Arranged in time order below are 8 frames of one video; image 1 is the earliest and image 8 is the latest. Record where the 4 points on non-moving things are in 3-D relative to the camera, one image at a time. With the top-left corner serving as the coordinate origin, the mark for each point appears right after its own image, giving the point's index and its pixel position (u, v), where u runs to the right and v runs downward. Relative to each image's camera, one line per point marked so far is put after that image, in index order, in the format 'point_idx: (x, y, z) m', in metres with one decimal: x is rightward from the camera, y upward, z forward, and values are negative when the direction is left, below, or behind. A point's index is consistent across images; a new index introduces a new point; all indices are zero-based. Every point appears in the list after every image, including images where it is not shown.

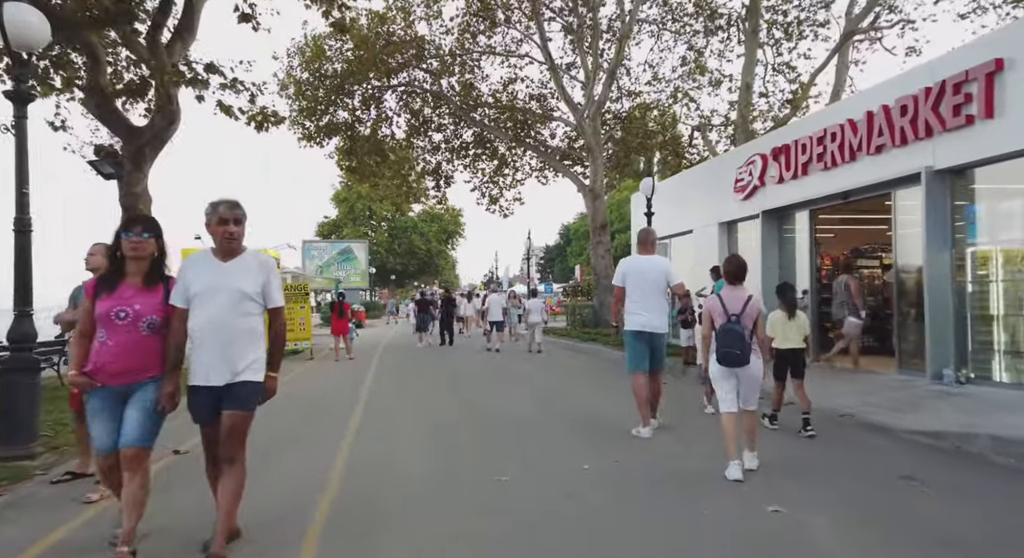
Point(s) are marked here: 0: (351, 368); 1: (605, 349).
0: (-4.5, -2.5, +17.8) m
1: (+2.6, -2.0, +17.6) m
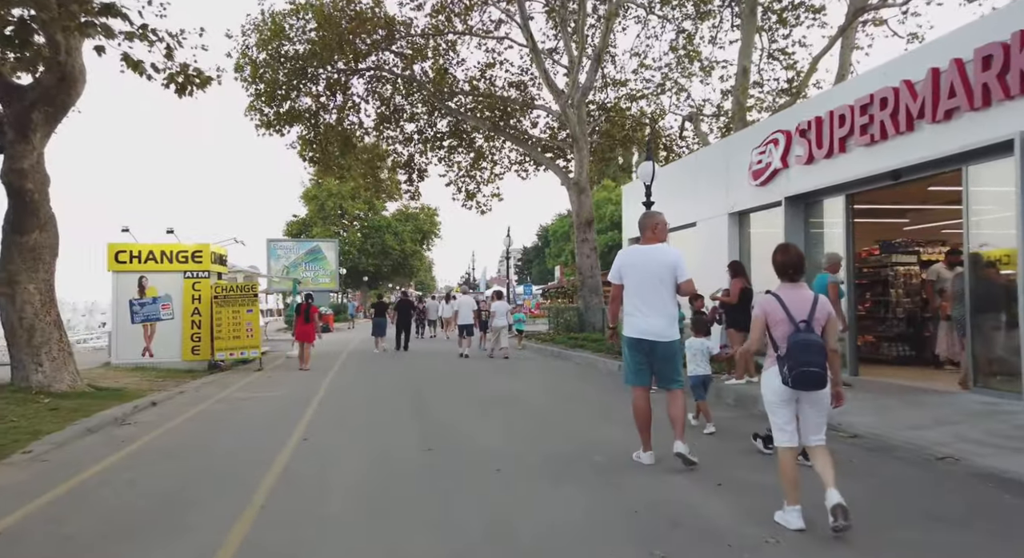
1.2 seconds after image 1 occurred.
0: (-5.1, -2.5, +15.5) m
1: (+2.0, -1.9, +15.7) m
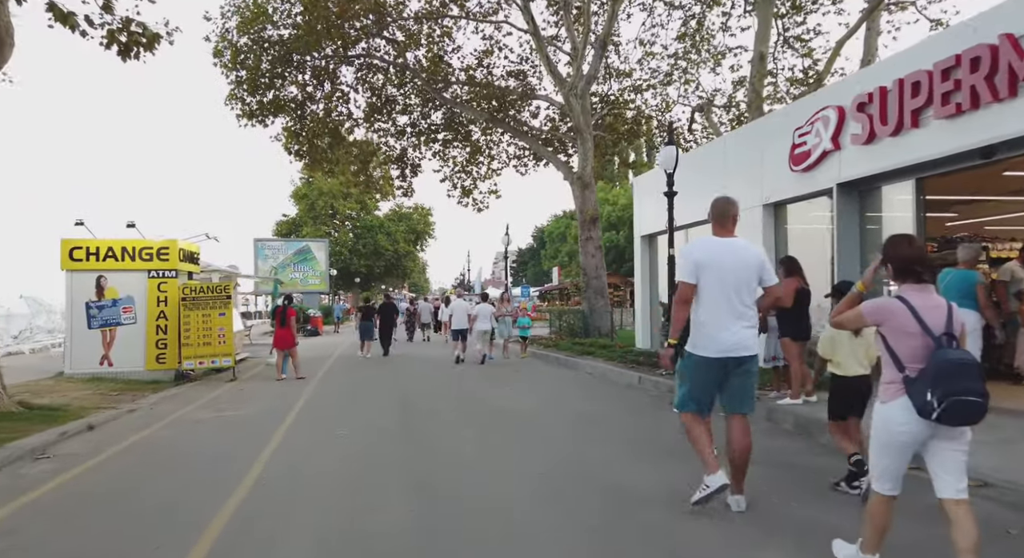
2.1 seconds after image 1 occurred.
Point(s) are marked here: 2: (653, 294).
0: (-5.0, -2.5, +13.9) m
1: (+2.1, -1.9, +14.1) m
2: (+3.9, -0.4, +17.0) m
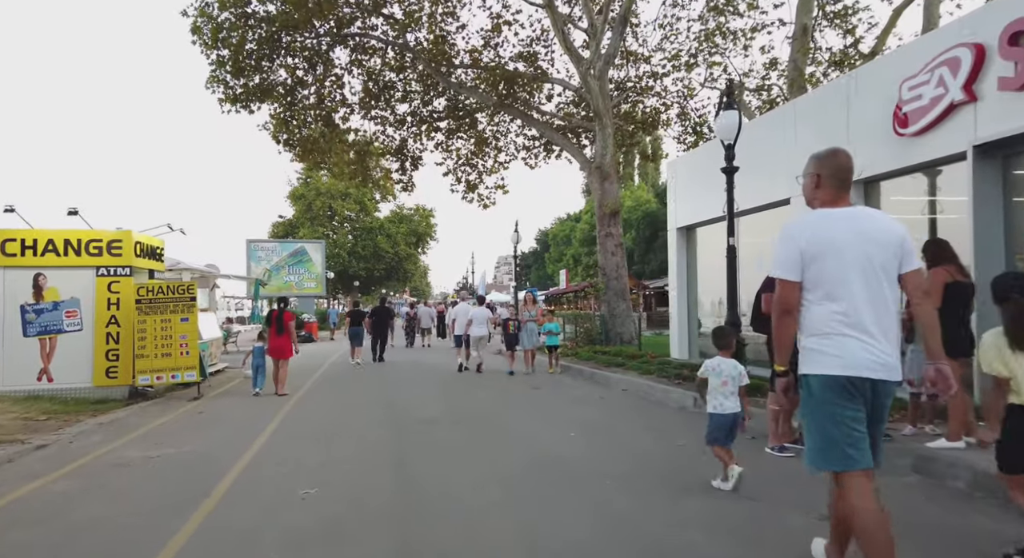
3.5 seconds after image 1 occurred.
0: (-4.7, -2.5, +11.6) m
1: (+2.4, -1.9, +11.8) m
2: (+4.3, -0.4, +14.7) m
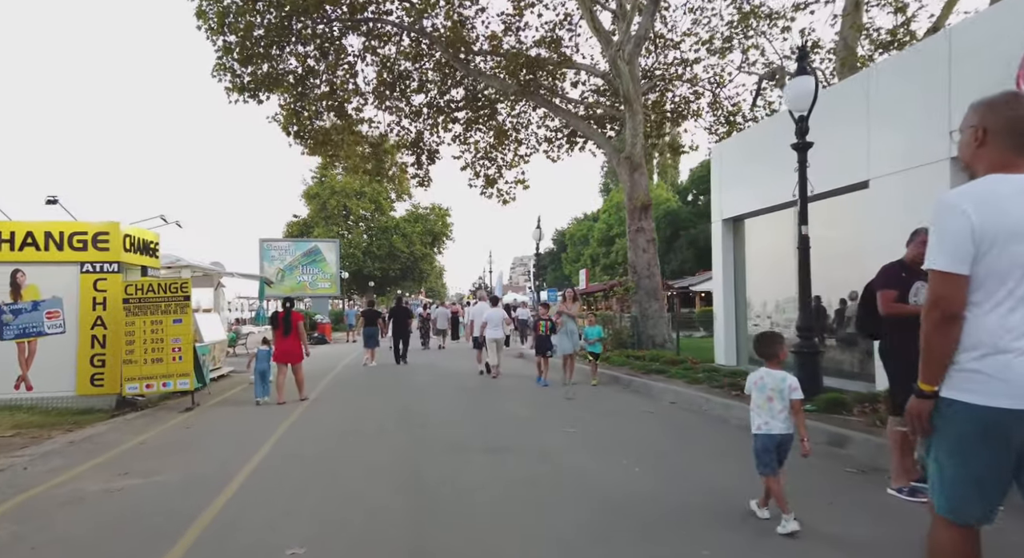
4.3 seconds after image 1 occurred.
0: (-4.2, -2.4, +10.3) m
1: (+2.9, -1.9, +10.3) m
2: (+4.9, -0.4, +13.2) m
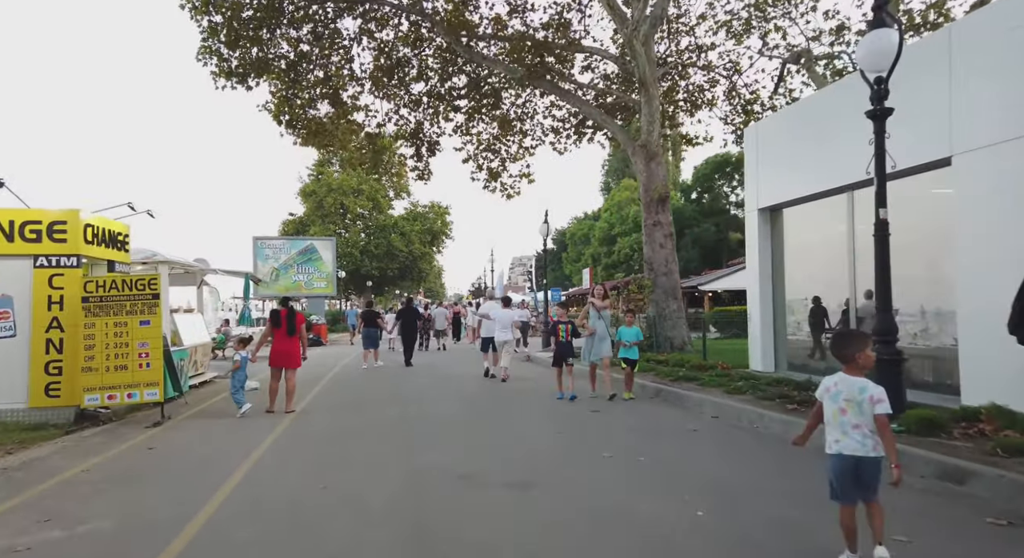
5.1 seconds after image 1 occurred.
0: (-3.9, -2.3, +9.0) m
1: (+3.2, -1.8, +9.0) m
2: (+5.1, -0.3, +11.9) m
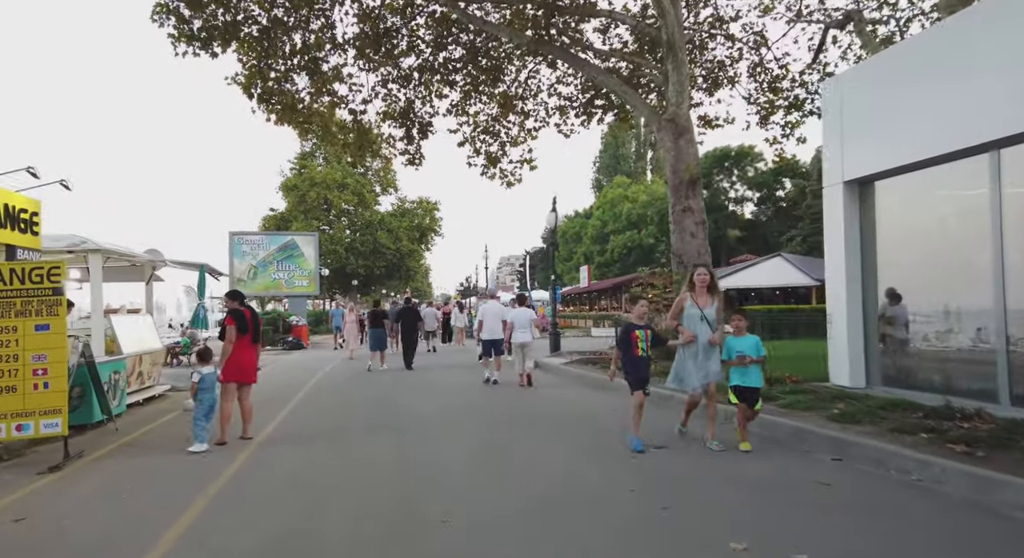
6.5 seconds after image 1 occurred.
0: (-3.6, -2.2, +6.4) m
1: (+3.5, -1.7, +6.6) m
2: (+5.4, -0.2, +9.5) m
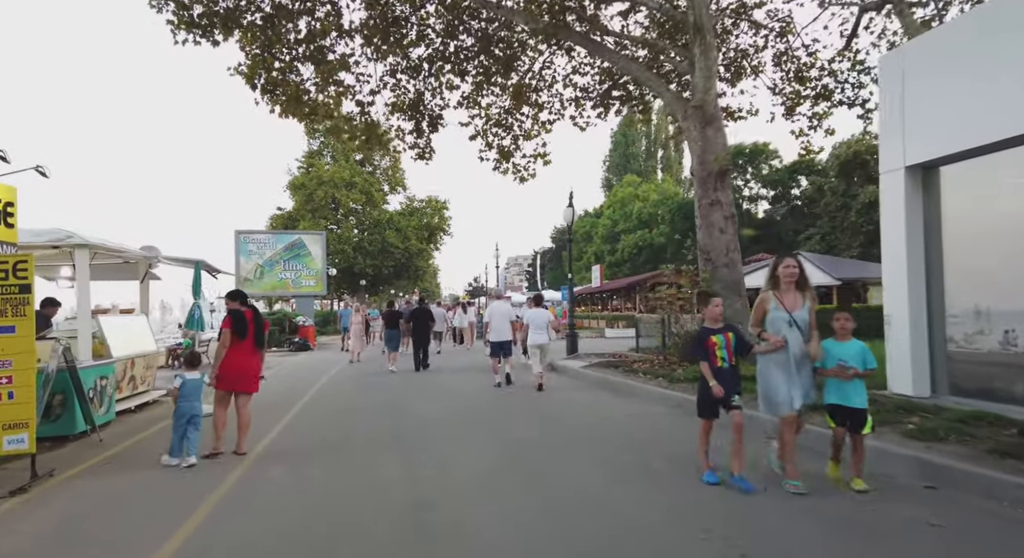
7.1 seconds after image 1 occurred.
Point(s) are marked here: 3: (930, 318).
0: (-3.3, -2.2, +5.6) m
1: (+3.8, -1.6, +5.7) m
2: (+5.7, -0.1, +8.6) m
3: (+5.6, -0.1, +8.6) m
